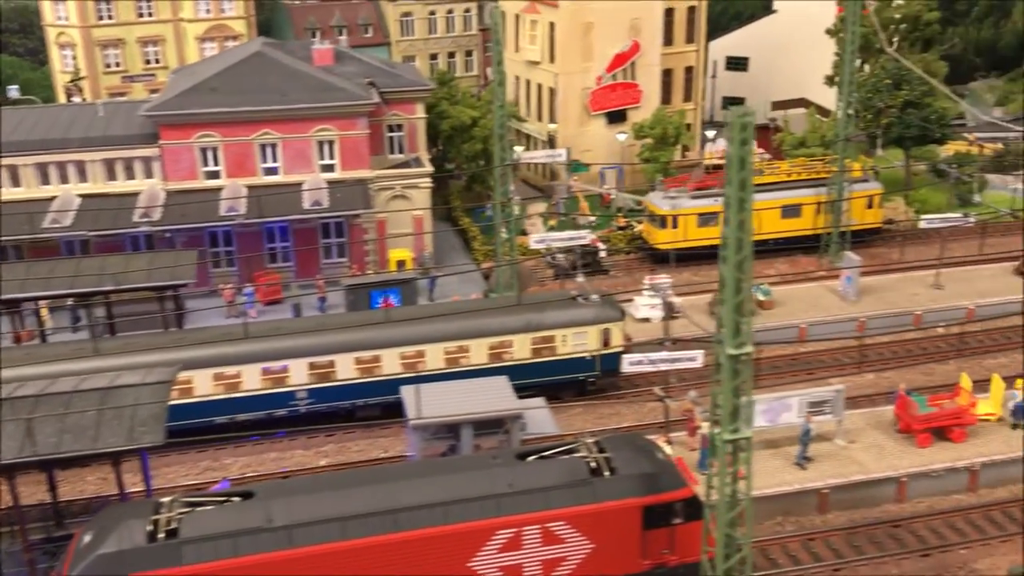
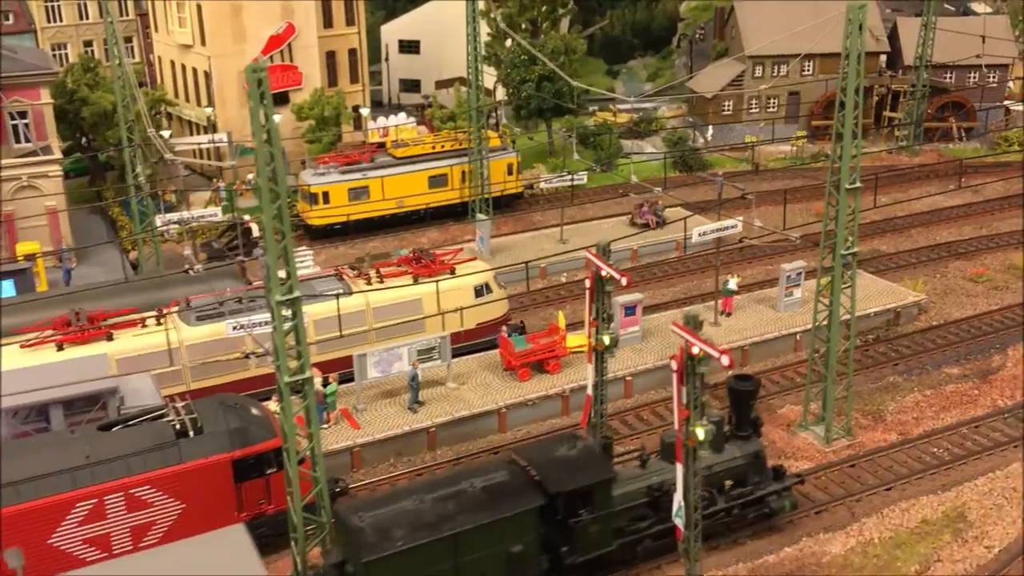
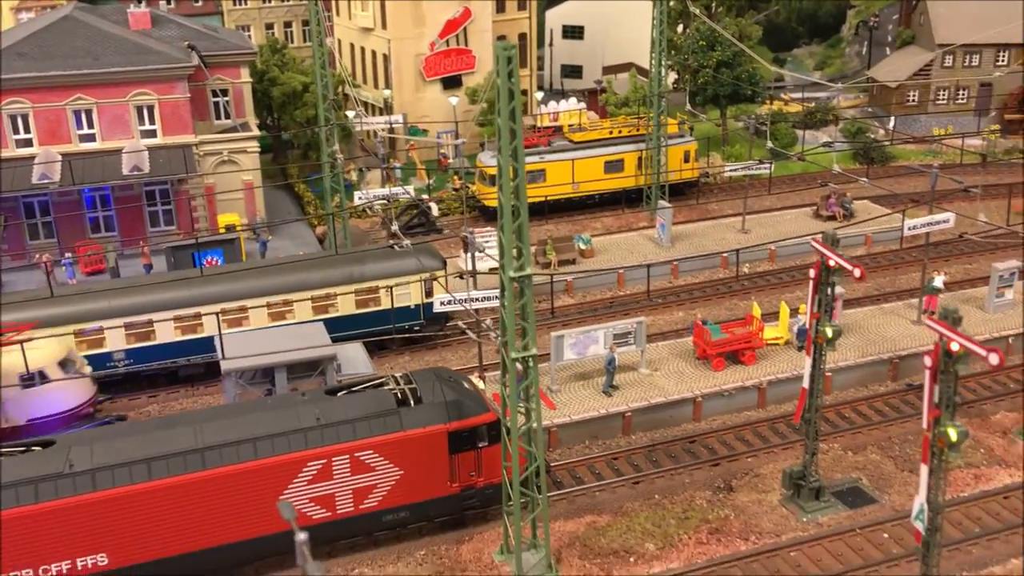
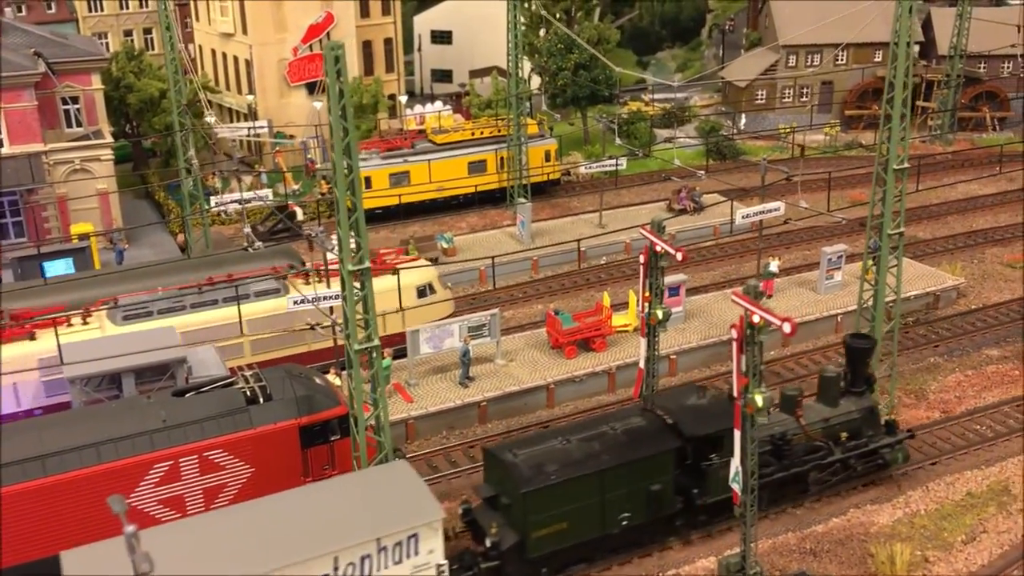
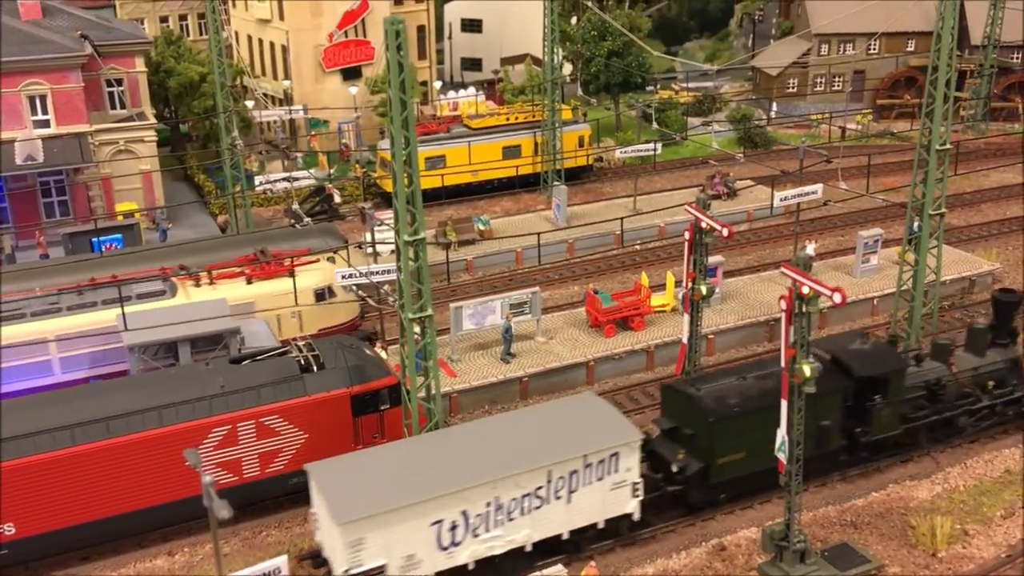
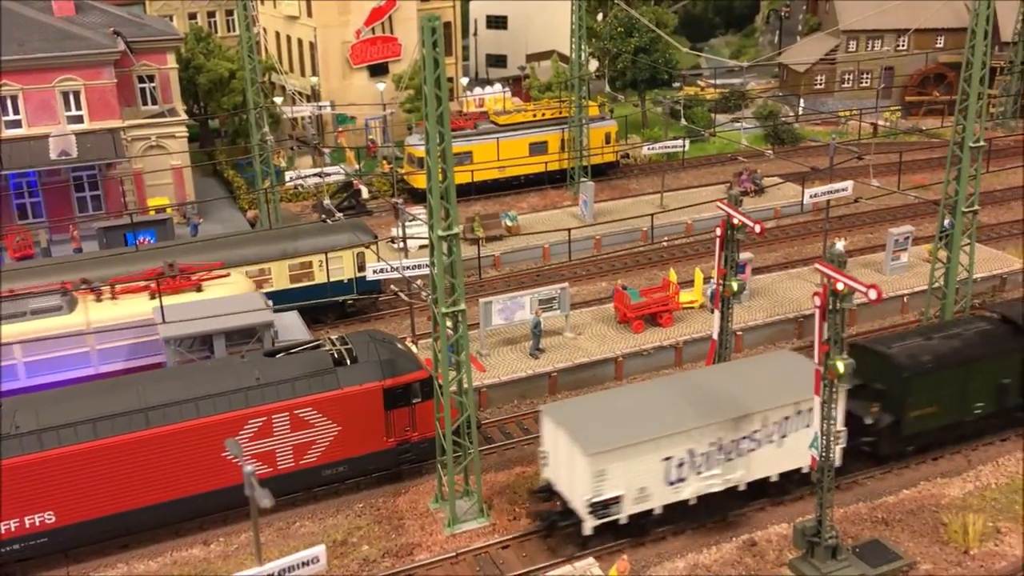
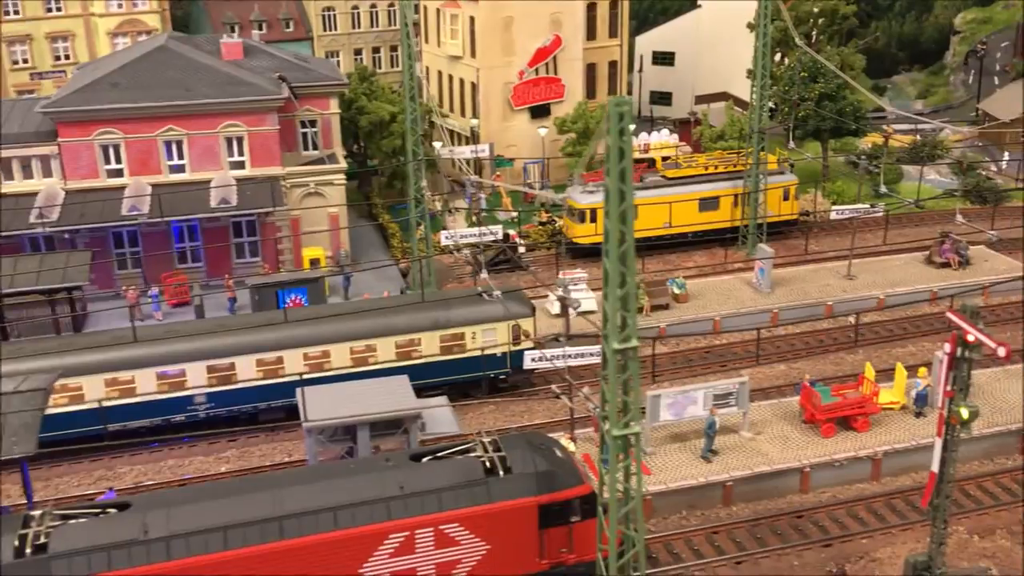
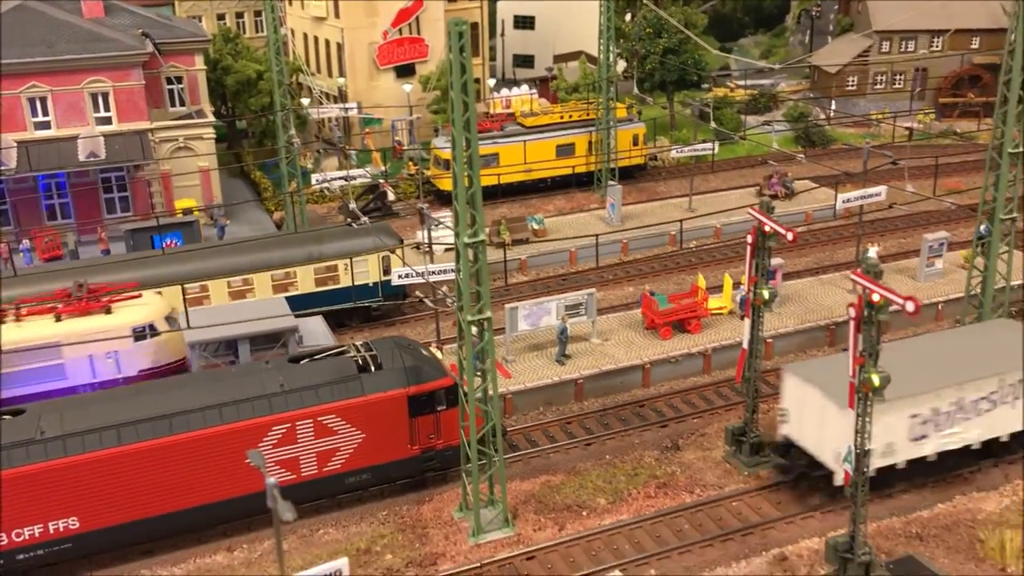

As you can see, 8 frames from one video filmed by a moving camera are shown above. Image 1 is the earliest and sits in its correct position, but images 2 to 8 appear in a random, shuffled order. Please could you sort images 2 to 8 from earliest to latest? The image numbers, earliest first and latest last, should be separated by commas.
7, 3, 8, 6, 5, 4, 2
